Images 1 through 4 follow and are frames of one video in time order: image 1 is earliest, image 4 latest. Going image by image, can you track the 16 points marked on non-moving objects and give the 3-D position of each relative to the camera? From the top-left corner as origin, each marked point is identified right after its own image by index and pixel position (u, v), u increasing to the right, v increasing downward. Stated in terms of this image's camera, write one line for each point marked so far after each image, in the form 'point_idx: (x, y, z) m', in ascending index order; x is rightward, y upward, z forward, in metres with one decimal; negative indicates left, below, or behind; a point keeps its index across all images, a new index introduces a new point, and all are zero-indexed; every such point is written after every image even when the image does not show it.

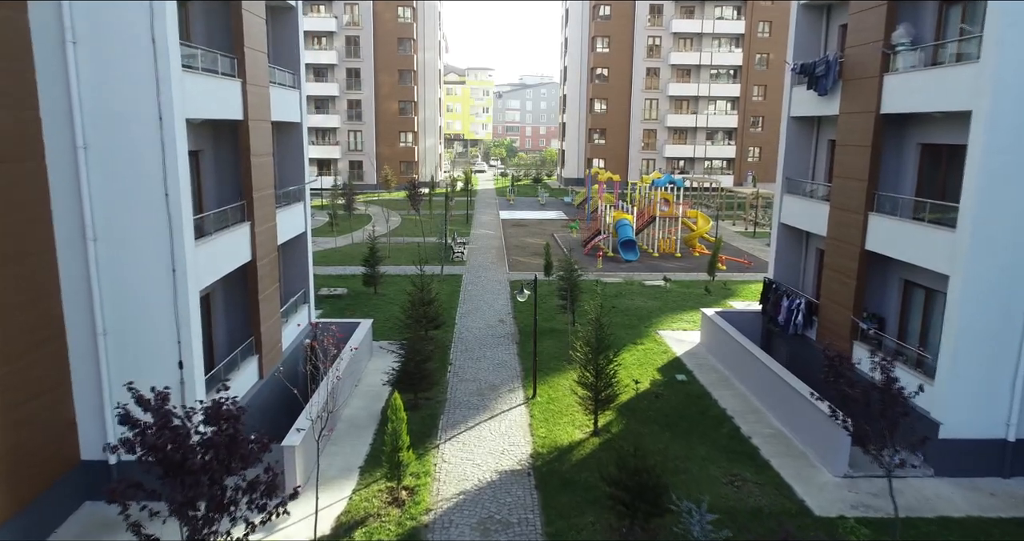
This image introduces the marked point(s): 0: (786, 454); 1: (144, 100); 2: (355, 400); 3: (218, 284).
0: (+7.1, -4.7, +12.0) m
1: (-7.7, +3.6, +9.7) m
2: (-5.0, -4.1, +14.7) m
3: (-8.4, -0.4, +13.2) m
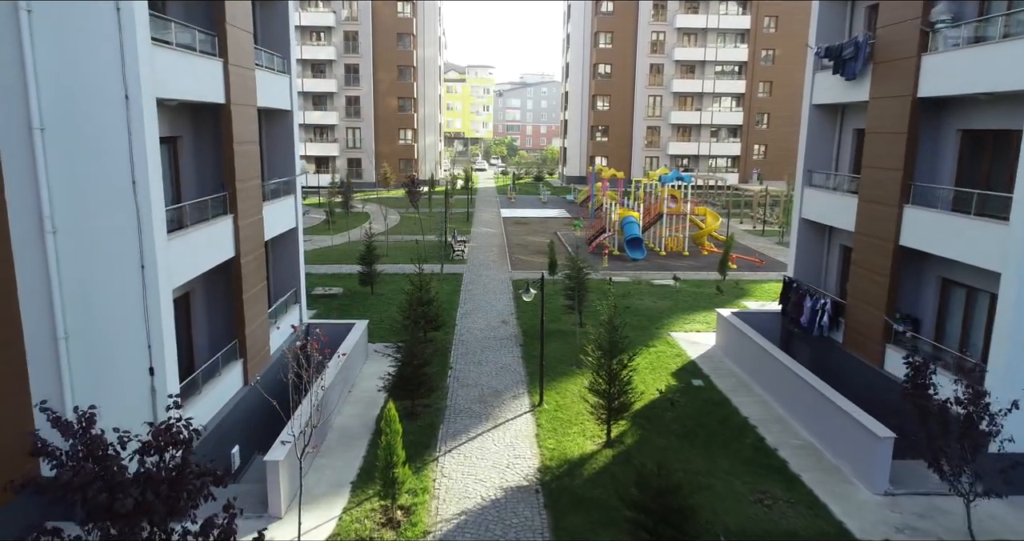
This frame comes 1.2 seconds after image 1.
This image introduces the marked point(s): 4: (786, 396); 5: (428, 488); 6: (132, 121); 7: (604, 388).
0: (+7.2, -4.7, +11.0) m
1: (-7.6, +3.6, +8.7) m
2: (-4.8, -4.0, +13.6) m
3: (-8.2, -0.3, +12.2) m
4: (+7.9, -3.6, +13.4) m
5: (-1.9, -4.8, +10.4) m
6: (-7.2, +2.8, +8.8) m
7: (+2.3, -3.0, +11.8) m
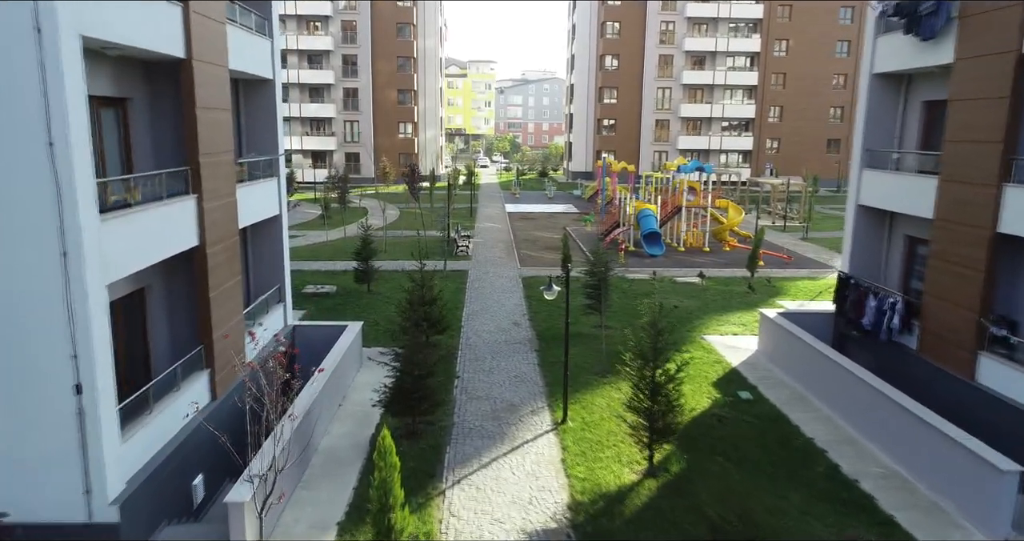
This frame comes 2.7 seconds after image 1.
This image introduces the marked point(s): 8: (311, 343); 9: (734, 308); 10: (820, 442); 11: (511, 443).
0: (+7.7, -4.5, +8.9) m
1: (-7.1, +3.8, +6.6) m
2: (-4.3, -3.9, +11.6) m
3: (-7.8, -0.1, +10.1) m
4: (+8.3, -3.4, +11.3) m
5: (-1.4, -4.7, +8.3) m
6: (-6.8, +3.0, +6.8) m
7: (+2.8, -2.8, +9.7) m
8: (-6.3, -2.3, +14.5) m
9: (+8.8, -1.5, +18.6) m
10: (+7.1, -4.0, +10.8) m
11: (0.0, -4.0, +10.7) m
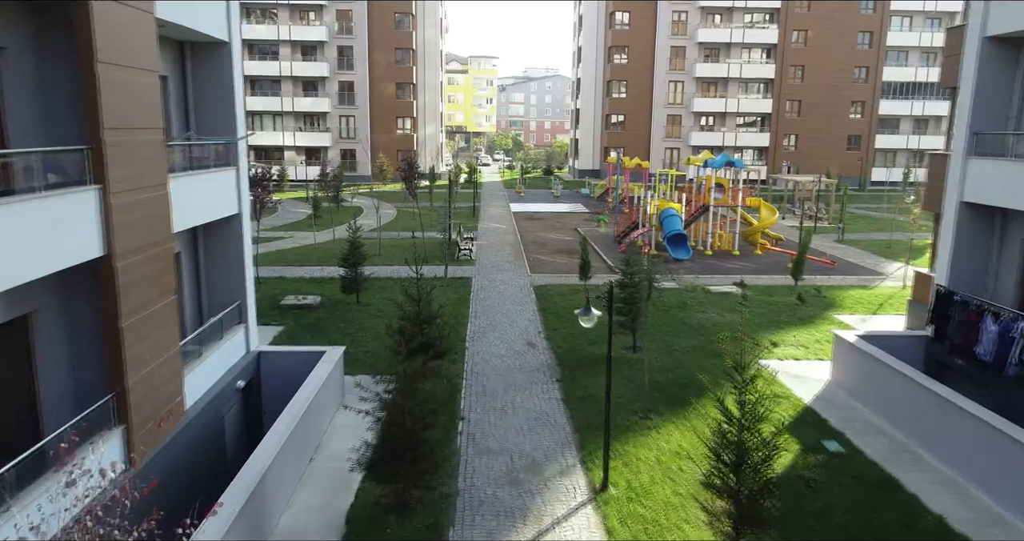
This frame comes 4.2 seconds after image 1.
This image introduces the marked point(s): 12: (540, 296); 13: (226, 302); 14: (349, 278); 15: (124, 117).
0: (+8.1, -4.8, +6.1) m
1: (-6.7, +3.5, +3.8) m
2: (-3.9, -4.2, +8.8) m
3: (-7.3, -0.4, +7.3) m
4: (+8.8, -3.8, +8.5) m
5: (-1.0, -5.0, +5.5) m
6: (-6.3, +2.7, +4.0) m
7: (+3.2, -3.1, +6.9) m
8: (-5.9, -2.6, +11.7) m
9: (+9.3, -1.8, +15.8) m
10: (+7.6, -4.3, +8.0) m
11: (+0.4, -4.3, +7.9) m
12: (+1.1, -1.0, +18.2) m
13: (-6.9, -0.8, +11.3) m
14: (-6.2, -0.3, +17.6) m
15: (-6.2, +2.5, +7.5) m
